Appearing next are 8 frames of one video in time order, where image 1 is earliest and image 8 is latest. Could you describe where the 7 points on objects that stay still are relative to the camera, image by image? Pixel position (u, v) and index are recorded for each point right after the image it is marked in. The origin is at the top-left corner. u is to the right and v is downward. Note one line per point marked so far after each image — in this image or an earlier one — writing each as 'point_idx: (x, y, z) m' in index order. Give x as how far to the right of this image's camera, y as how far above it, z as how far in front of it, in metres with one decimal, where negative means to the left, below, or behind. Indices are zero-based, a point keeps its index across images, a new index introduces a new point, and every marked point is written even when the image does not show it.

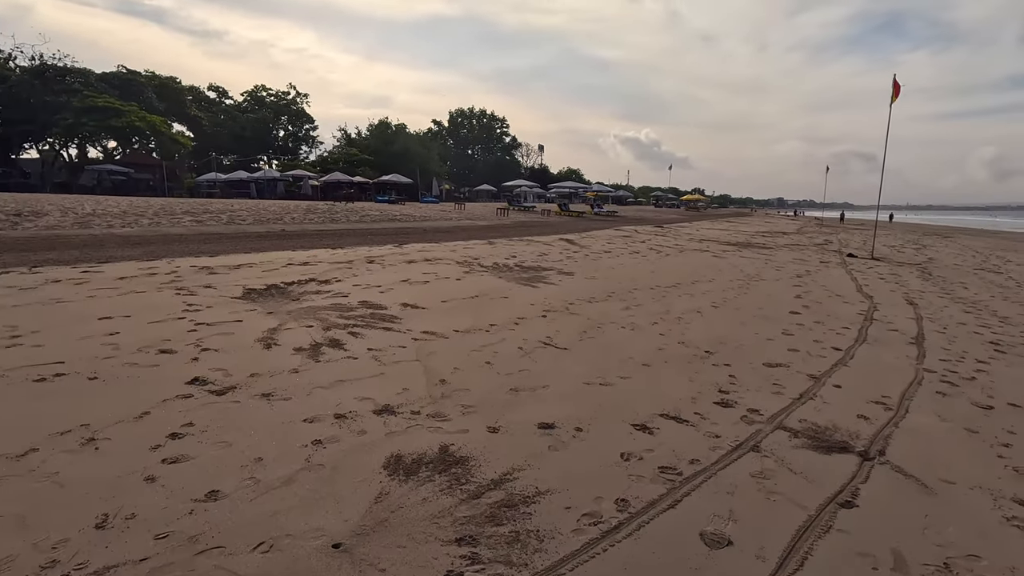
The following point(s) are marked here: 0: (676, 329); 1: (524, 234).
0: (+1.7, -0.4, +5.6) m
1: (+0.3, +1.5, +14.9) m
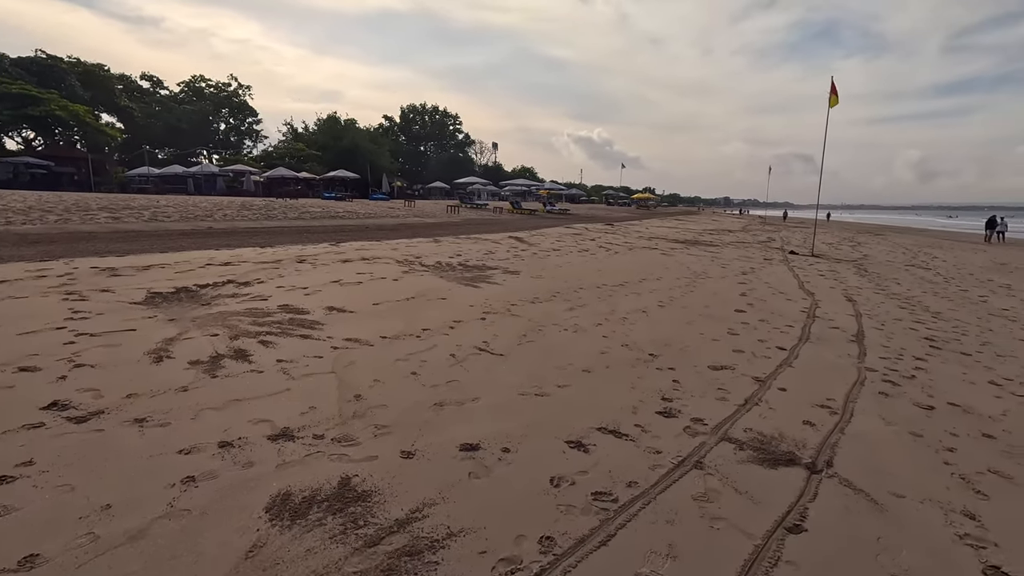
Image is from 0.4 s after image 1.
0: (+1.1, -0.4, +5.4) m
1: (-1.1, +1.5, +14.5) m
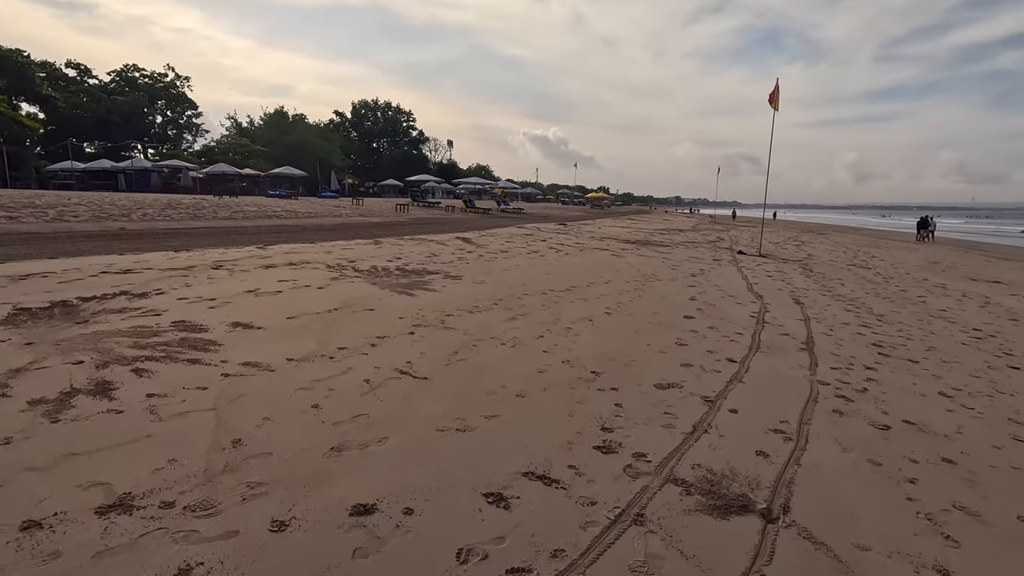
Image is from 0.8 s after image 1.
0: (+0.5, -0.5, +5.0) m
1: (-2.4, +1.4, +13.9) m
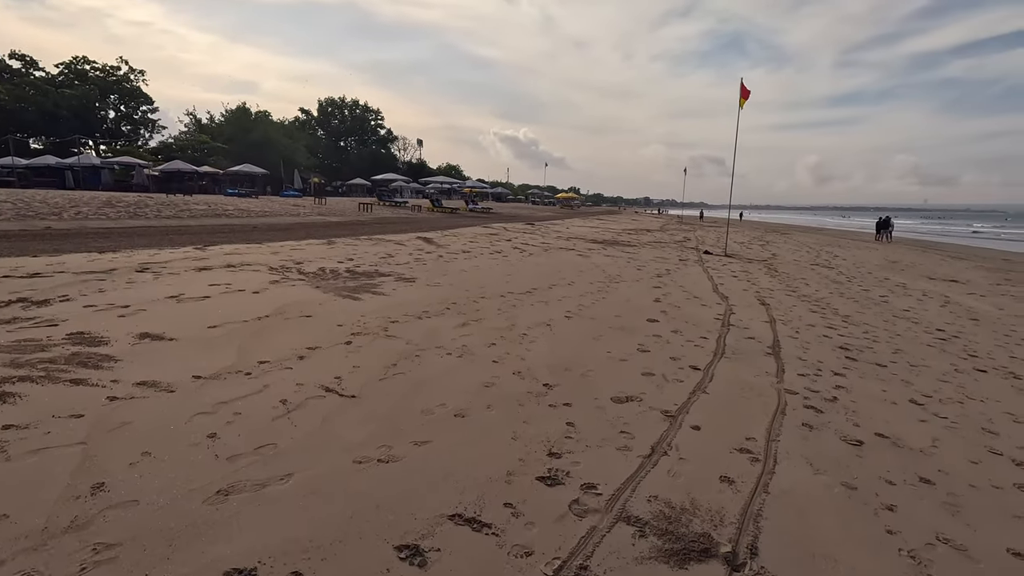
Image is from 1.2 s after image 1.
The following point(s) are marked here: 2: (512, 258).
0: (0.0, -0.6, +4.6) m
1: (-3.4, +1.4, +13.3) m
2: (0.0, +0.6, +11.2) m
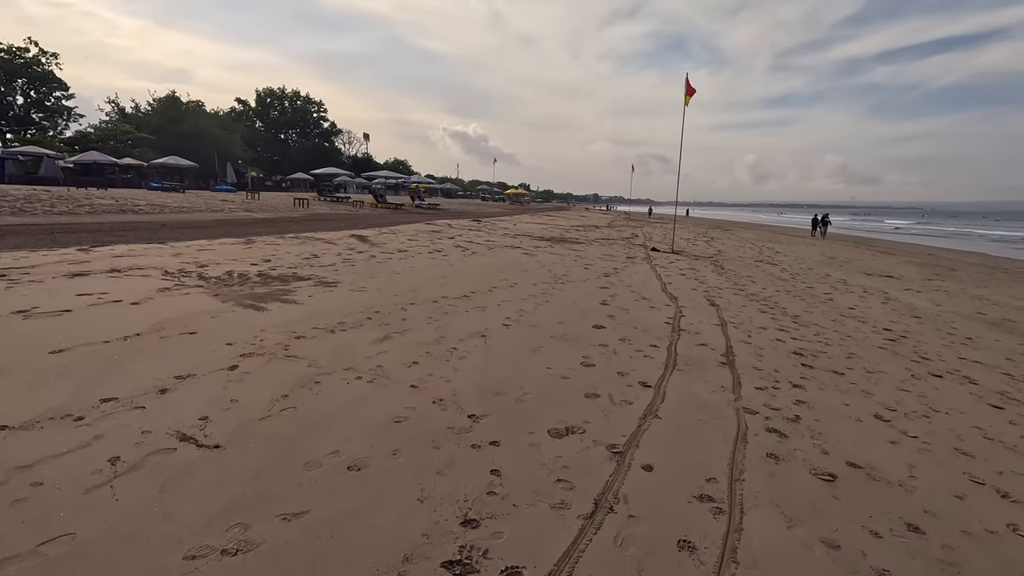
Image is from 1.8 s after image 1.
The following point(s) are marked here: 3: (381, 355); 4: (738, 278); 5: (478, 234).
0: (-0.5, -0.6, +3.9) m
1: (-4.7, +1.3, +12.3) m
2: (-1.2, +0.6, +10.4) m
3: (-1.0, -0.5, +4.2) m
4: (+4.8, +0.2, +11.4) m
5: (-1.0, +1.7, +16.4) m
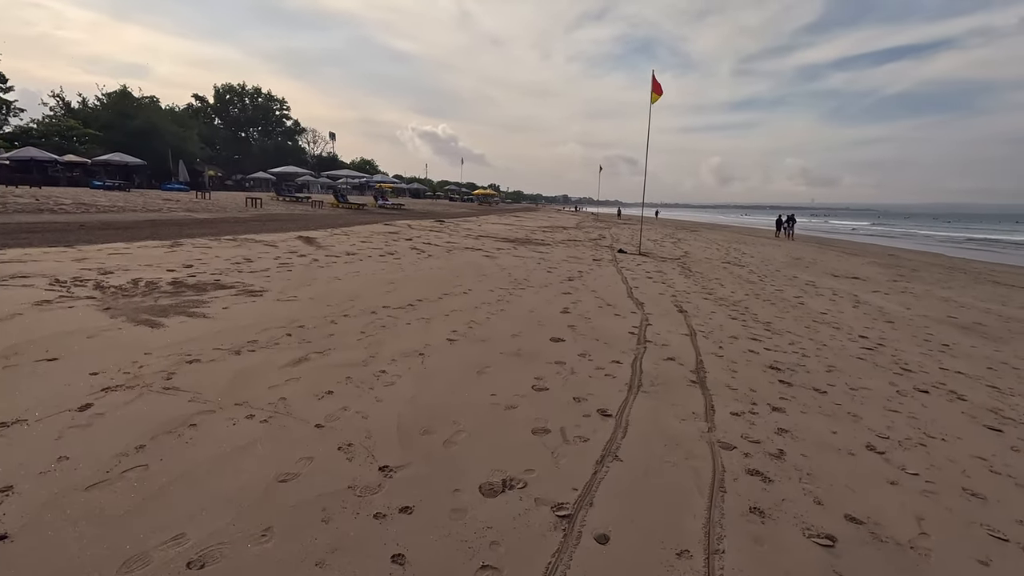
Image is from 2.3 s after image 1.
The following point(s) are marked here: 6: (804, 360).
0: (-0.9, -0.7, +3.2) m
1: (-5.6, +1.2, +11.3) m
2: (-1.9, +0.5, +9.7) m
3: (-1.4, -0.6, +3.5) m
4: (+4.0, +0.1, +11.0) m
5: (-2.1, +1.5, +15.6) m
6: (+2.9, -0.7, +5.4) m
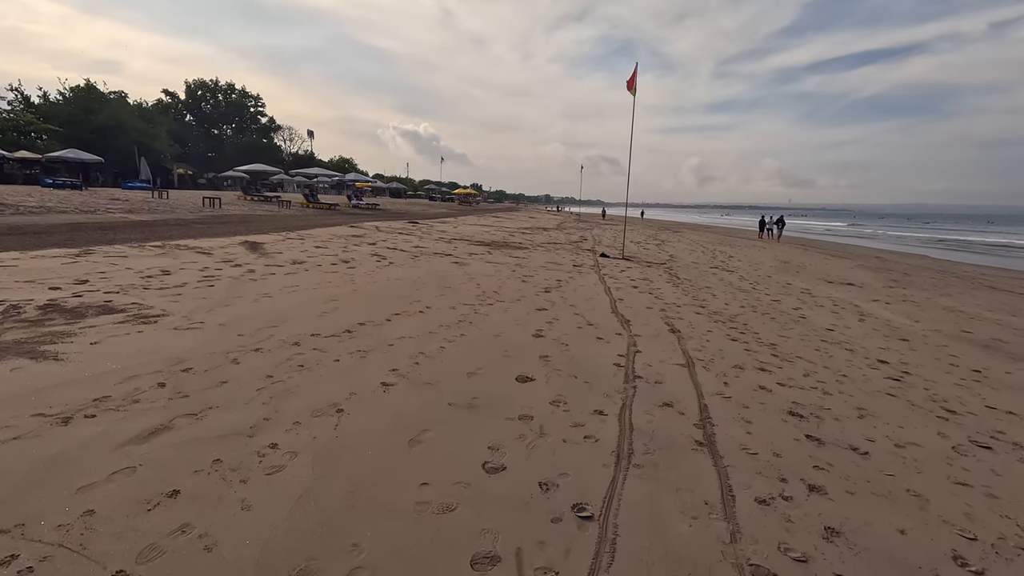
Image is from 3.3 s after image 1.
0: (-1.2, -0.9, +2.1) m
1: (-6.1, +1.0, +10.1) m
2: (-2.4, +0.3, +8.6) m
3: (-1.7, -0.8, +2.4) m
4: (+3.5, 0.0, +10.0) m
5: (-2.8, +1.3, +14.5) m
6: (+2.6, -0.9, +4.4) m
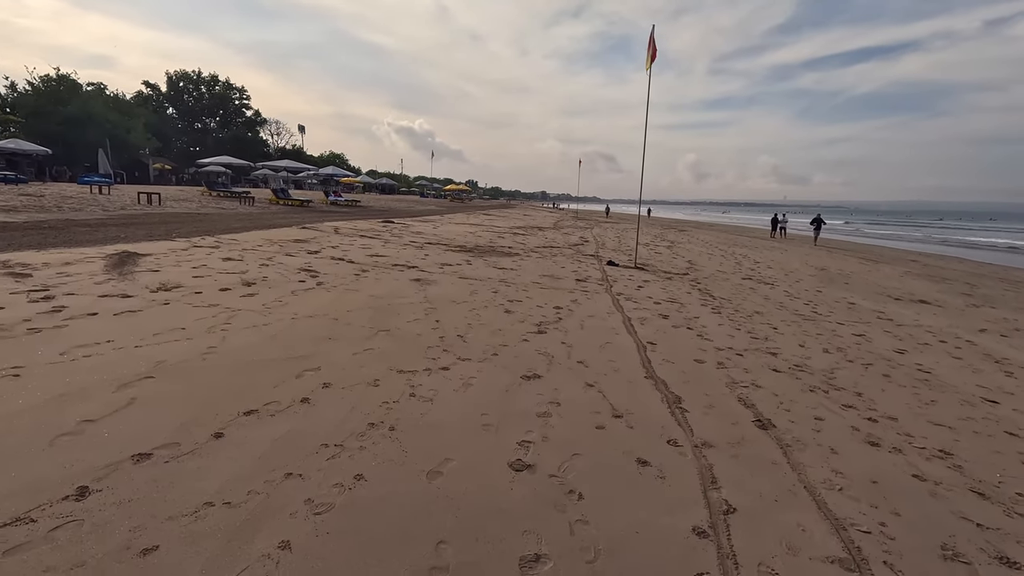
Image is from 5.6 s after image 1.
0: (-1.4, -1.4, -0.8) m
1: (-6.4, +0.6, +7.2) m
2: (-2.7, -0.1, +5.7) m
3: (-1.9, -1.3, -0.5) m
4: (+3.2, -0.4, +7.2) m
5: (-3.1, +1.0, +11.6) m
6: (+2.4, -1.3, +1.6) m
